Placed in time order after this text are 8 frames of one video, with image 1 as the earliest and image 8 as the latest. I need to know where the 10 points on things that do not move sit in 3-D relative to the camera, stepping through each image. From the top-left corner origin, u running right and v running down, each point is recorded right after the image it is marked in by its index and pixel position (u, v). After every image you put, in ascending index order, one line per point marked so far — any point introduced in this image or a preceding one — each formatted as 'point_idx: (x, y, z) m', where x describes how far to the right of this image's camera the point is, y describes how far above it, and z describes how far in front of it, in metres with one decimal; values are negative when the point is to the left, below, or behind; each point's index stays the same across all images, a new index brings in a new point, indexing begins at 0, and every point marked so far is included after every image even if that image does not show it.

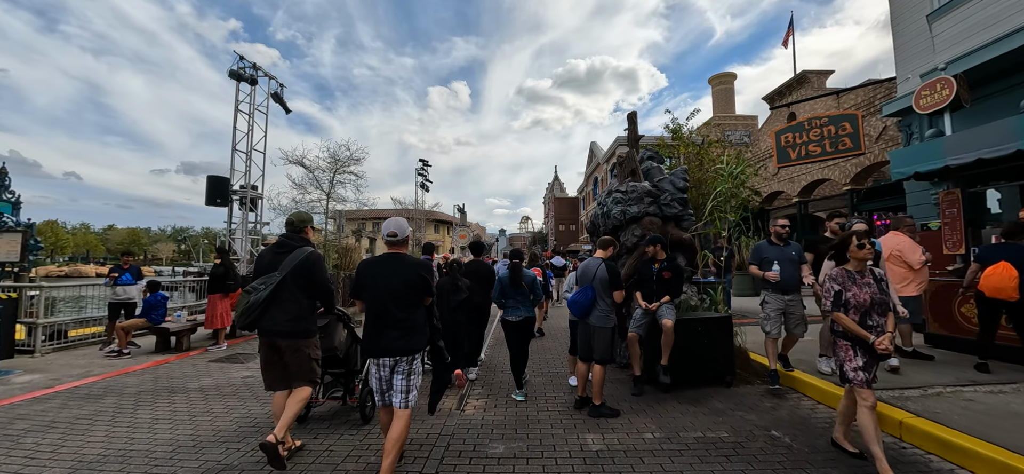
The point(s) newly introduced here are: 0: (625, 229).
0: (+1.7, +0.1, +5.8) m
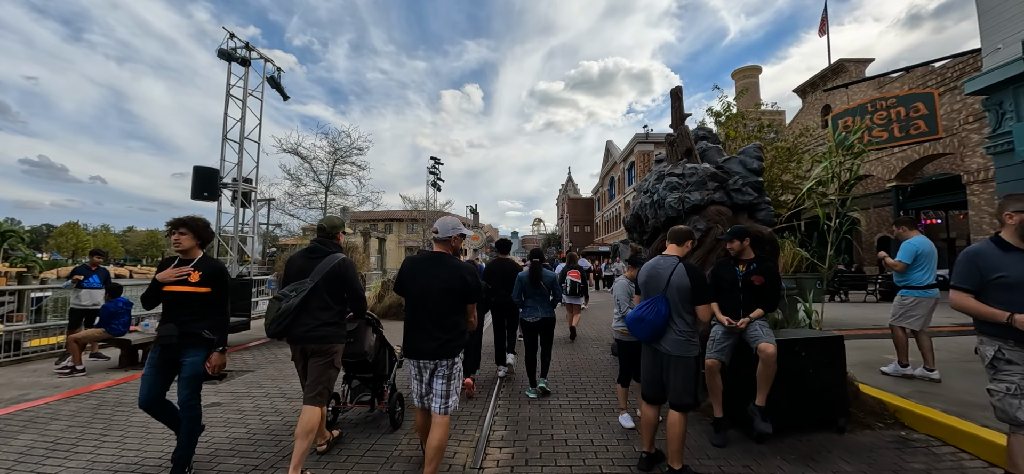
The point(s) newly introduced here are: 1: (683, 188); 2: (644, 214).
0: (+2.1, +0.2, +4.6) m
1: (+2.1, +0.6, +4.7) m
2: (+1.8, +0.3, +5.2) m
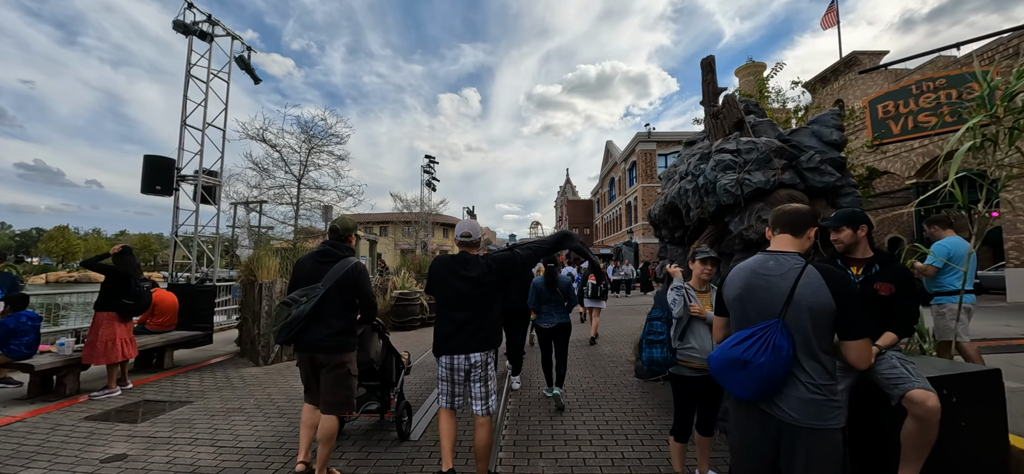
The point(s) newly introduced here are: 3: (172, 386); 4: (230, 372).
0: (+2.1, +0.2, +3.5) m
1: (+2.1, +0.7, +3.6) m
2: (+1.8, +0.4, +4.1) m
3: (-4.9, -2.1, +5.5) m
4: (-4.6, -2.2, +6.2) m
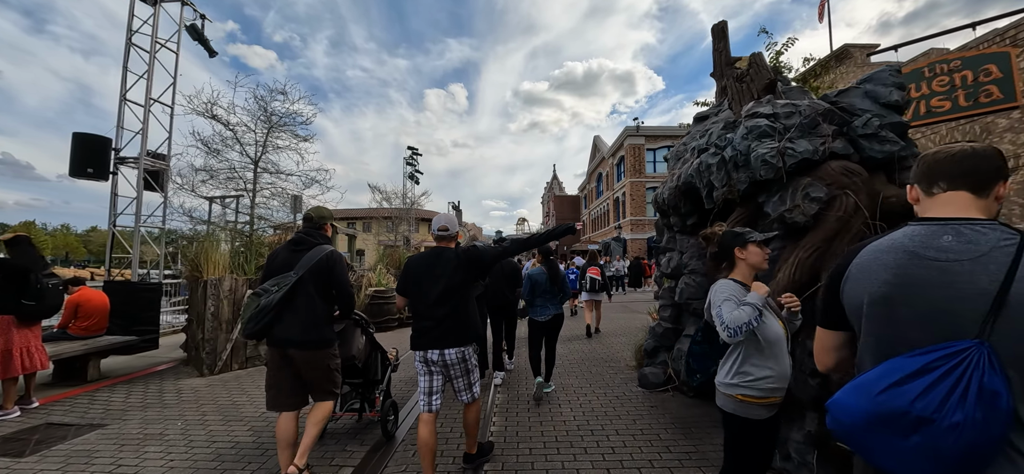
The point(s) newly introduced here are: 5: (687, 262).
0: (+2.0, +0.4, +2.8) m
1: (+2.0, +0.8, +2.9) m
2: (+1.7, +0.5, +3.4) m
3: (-5.1, -2.0, +4.6) m
4: (-4.8, -2.0, +5.3) m
5: (+1.9, -0.3, +4.2) m
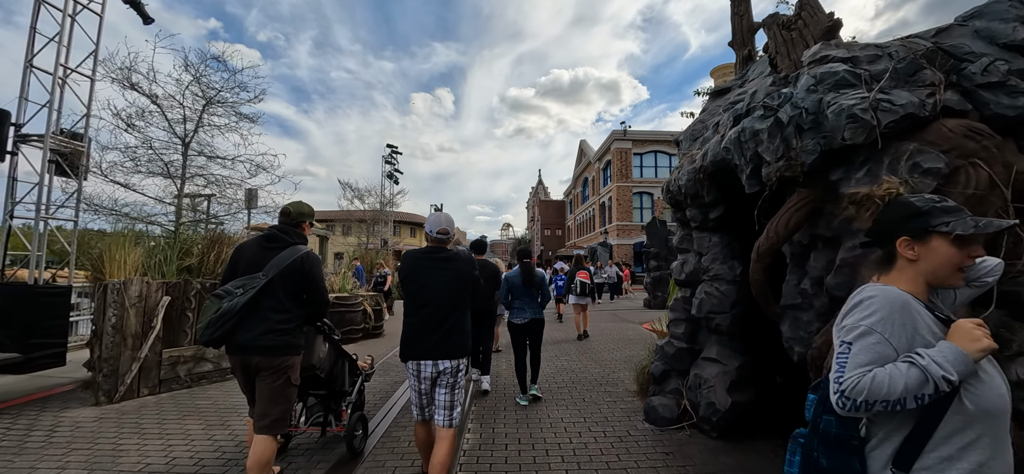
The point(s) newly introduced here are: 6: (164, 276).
0: (+1.8, +0.4, +1.9) m
1: (+1.9, +0.8, +2.0) m
2: (+1.5, +0.5, +2.5) m
3: (-5.3, -1.9, +3.4) m
4: (-5.0, -1.9, +4.1) m
5: (+1.7, -0.3, +3.4) m
6: (-4.5, -0.5, +5.0) m
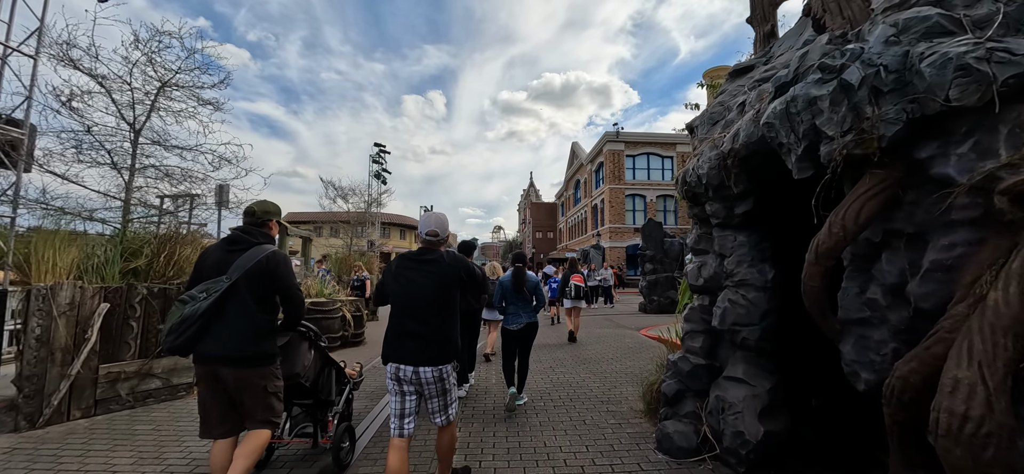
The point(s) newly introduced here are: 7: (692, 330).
0: (+1.8, +0.4, +1.4) m
1: (+1.8, +0.8, +1.6) m
2: (+1.5, +0.6, +2.0) m
3: (-5.4, -1.8, +2.7) m
4: (-5.1, -1.9, +3.5) m
5: (+1.7, -0.2, +2.9) m
6: (-4.6, -0.5, +4.4) m
7: (+1.5, -0.8, +3.2) m
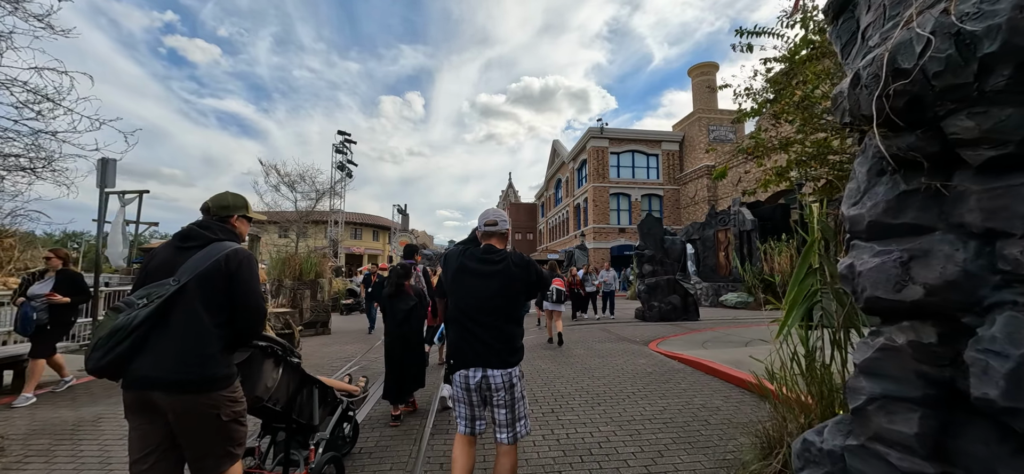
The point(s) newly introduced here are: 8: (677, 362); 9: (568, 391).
0: (+1.9, +0.6, -0.2) m
1: (+1.9, +1.0, -0.1) m
2: (+1.5, +0.7, +0.4) m
3: (-5.3, -1.7, +0.6) m
4: (-5.1, -1.7, +1.4) m
5: (+1.7, -0.1, +1.2) m
6: (-4.7, -0.3, +2.3) m
7: (+1.5, -0.6, +1.5) m
8: (+2.5, -1.9, +5.9) m
9: (+0.6, -1.9, +4.6) m
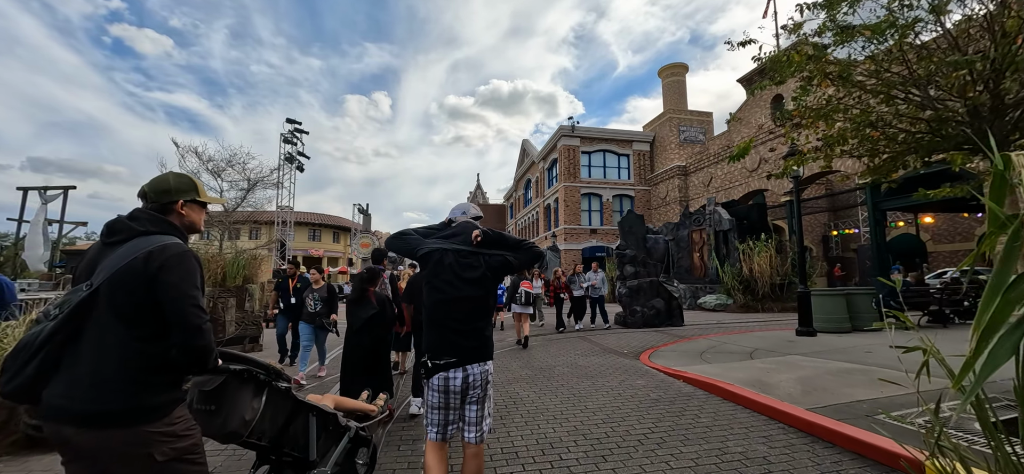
0: (+2.0, +0.7, -1.3) m
1: (+2.1, +1.1, -1.1) m
2: (+1.6, +0.8, -0.7) m
3: (-5.3, -1.5, -1.0) m
4: (-5.1, -1.6, -0.3) m
5: (+1.7, 0.0, +0.1) m
6: (-4.8, -0.2, +0.7) m
7: (+1.5, -0.5, +0.5) m
8: (+2.2, -1.8, +4.9) m
9: (+0.4, -1.8, +3.4) m
